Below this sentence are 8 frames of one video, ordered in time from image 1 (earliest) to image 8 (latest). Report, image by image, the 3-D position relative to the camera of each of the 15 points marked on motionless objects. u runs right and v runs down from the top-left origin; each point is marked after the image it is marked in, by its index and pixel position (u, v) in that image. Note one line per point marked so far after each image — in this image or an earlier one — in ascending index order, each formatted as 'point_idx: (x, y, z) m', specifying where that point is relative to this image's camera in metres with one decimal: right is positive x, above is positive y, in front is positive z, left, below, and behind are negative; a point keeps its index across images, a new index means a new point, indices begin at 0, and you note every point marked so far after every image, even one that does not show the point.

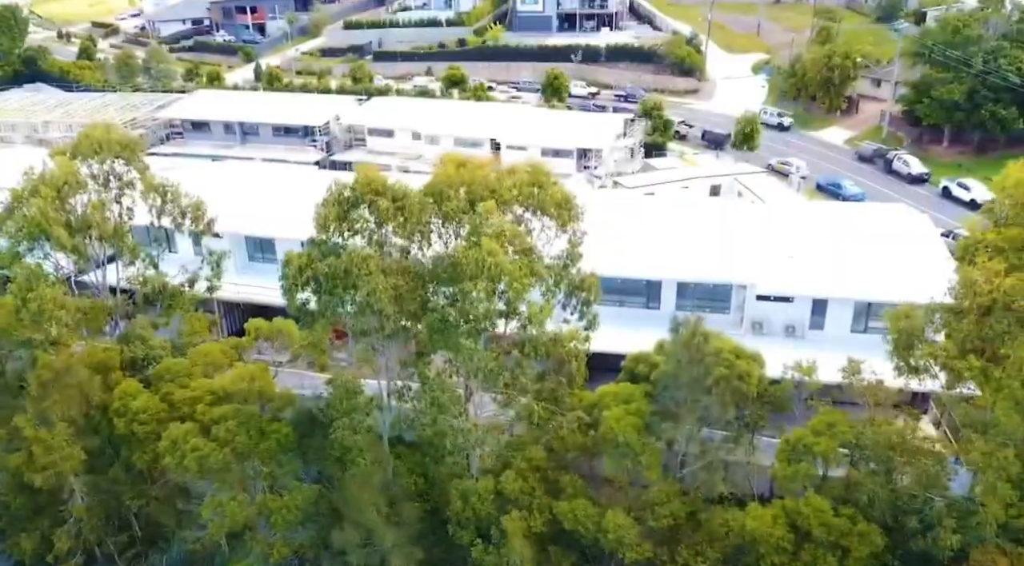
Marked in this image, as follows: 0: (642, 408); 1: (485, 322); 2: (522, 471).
0: (+2.7, -2.6, +17.8) m
1: (-0.5, -0.8, +16.5) m
2: (+0.3, -3.9, +17.8) m
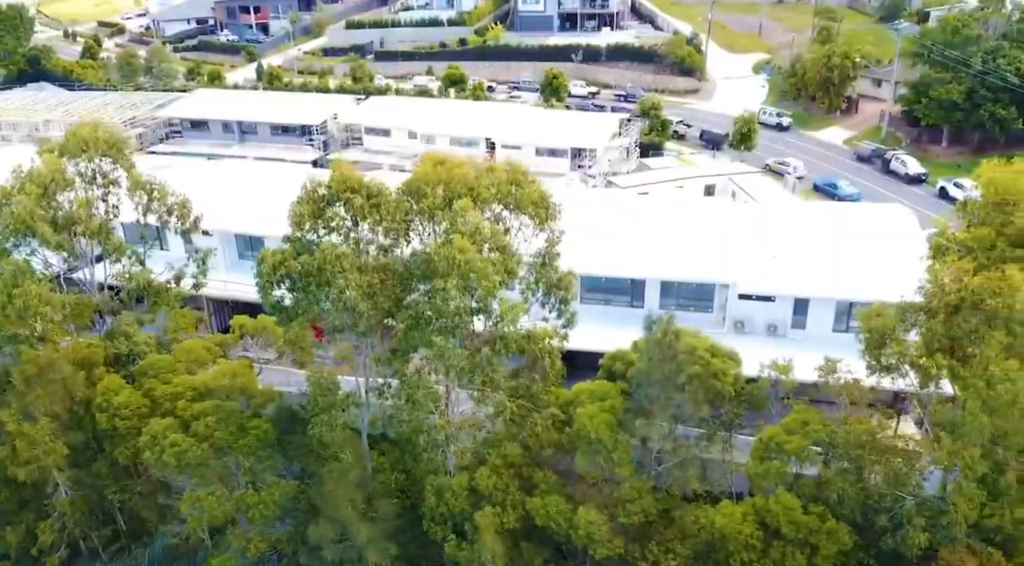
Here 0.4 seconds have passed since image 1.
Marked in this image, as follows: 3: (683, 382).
0: (+2.2, -2.6, +17.9) m
1: (-1.1, -0.7, +16.6) m
2: (-0.3, -3.9, +17.9) m
3: (+3.4, -2.0, +17.4) m
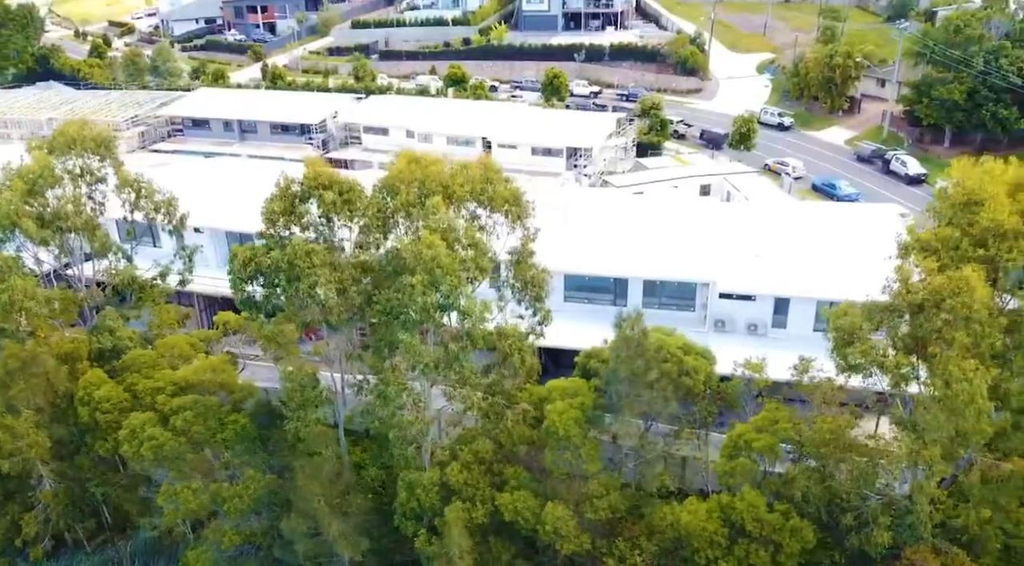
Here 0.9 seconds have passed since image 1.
0: (+1.6, -2.5, +18.0) m
1: (-1.7, -0.7, +16.8) m
2: (-0.9, -3.8, +18.1) m
3: (+2.8, -2.0, +17.5) m
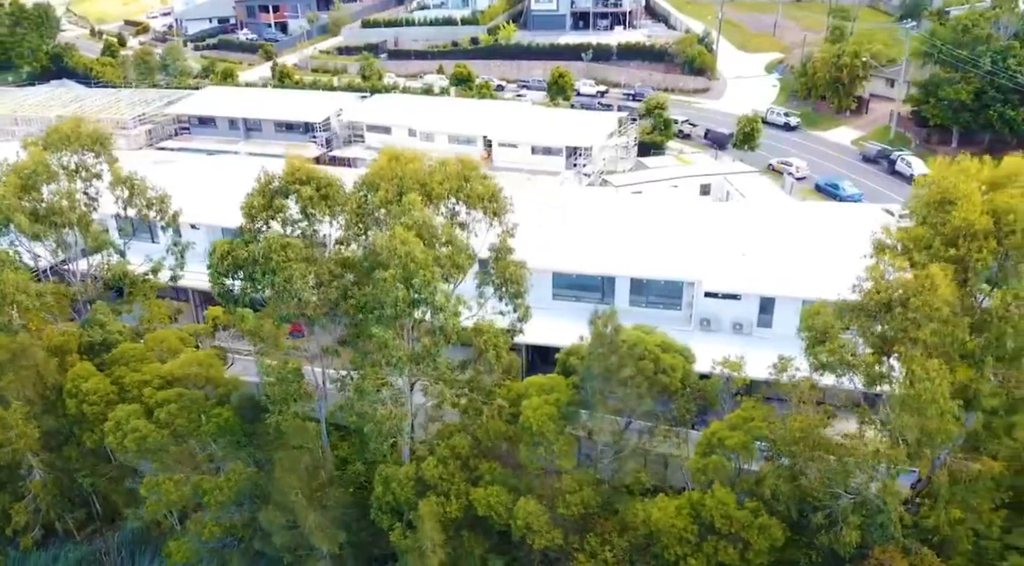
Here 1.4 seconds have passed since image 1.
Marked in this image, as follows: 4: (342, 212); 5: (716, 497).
0: (+1.0, -2.5, +18.1) m
1: (-2.2, -0.6, +17.0) m
2: (-1.5, -3.7, +18.2) m
3: (+2.3, -1.9, +17.6) m
4: (-3.6, +1.5, +18.0) m
5: (+4.0, -4.2, +16.6) m
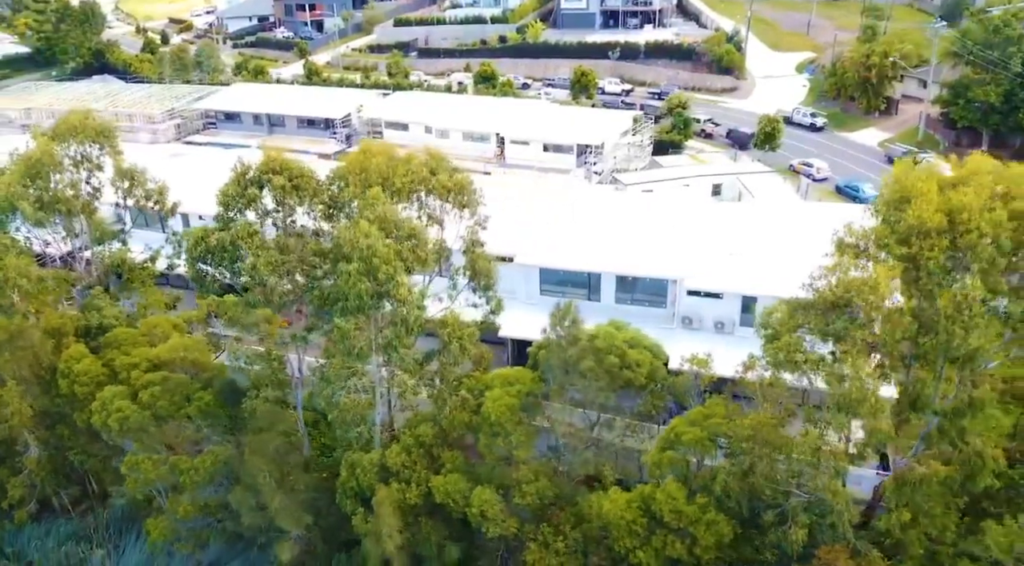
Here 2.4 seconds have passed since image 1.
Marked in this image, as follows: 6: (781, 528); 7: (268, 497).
0: (+0.2, -2.3, +18.3) m
1: (-3.1, -0.4, +17.4) m
2: (-2.3, -3.5, +18.6) m
3: (+1.4, -1.8, +17.8) m
4: (-4.4, +1.7, +18.5) m
5: (+3.0, -4.1, +16.7) m
6: (+5.2, -4.7, +16.3) m
7: (-5.4, -4.8, +18.9) m
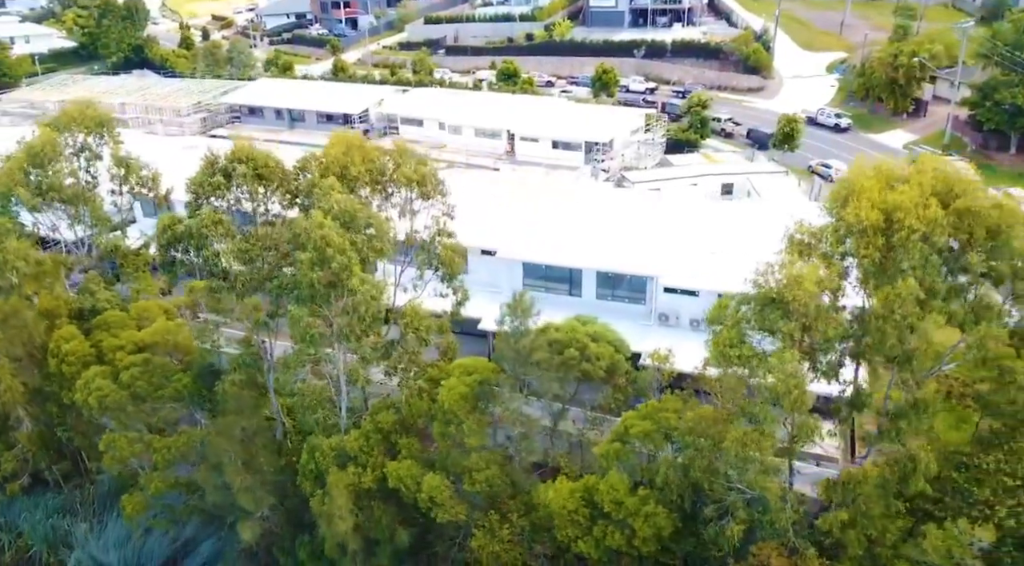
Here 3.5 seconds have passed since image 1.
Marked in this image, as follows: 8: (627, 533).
0: (-0.8, -2.1, +18.6) m
1: (-4.1, -0.1, +17.9) m
2: (-3.3, -3.3, +19.0) m
3: (+0.4, -1.6, +18.0) m
4: (-5.2, +2.0, +19.0) m
5: (+1.9, -4.0, +16.8) m
6: (+4.0, -4.6, +16.3) m
7: (-6.4, -4.5, +19.5) m
8: (+2.3, -4.9, +16.7) m
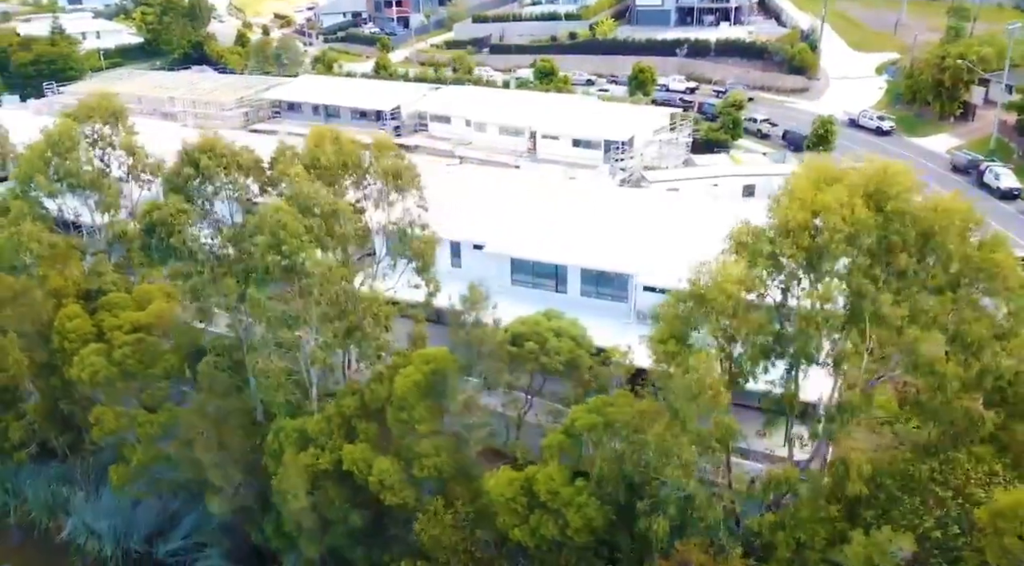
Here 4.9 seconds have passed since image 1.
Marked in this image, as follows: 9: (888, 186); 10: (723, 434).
0: (-1.8, -1.9, +19.0) m
1: (-5.1, +0.2, +18.6) m
2: (-4.3, -3.0, +19.7) m
3: (-0.7, -1.5, +18.3) m
4: (-6.1, +2.4, +19.8) m
5: (+0.7, -3.8, +17.1) m
6: (+2.7, -4.6, +16.4) m
7: (-7.4, -4.1, +20.4) m
8: (+1.0, -4.8, +16.9) m
9: (+6.6, +1.7, +14.9) m
10: (+3.9, -2.6, +15.1) m
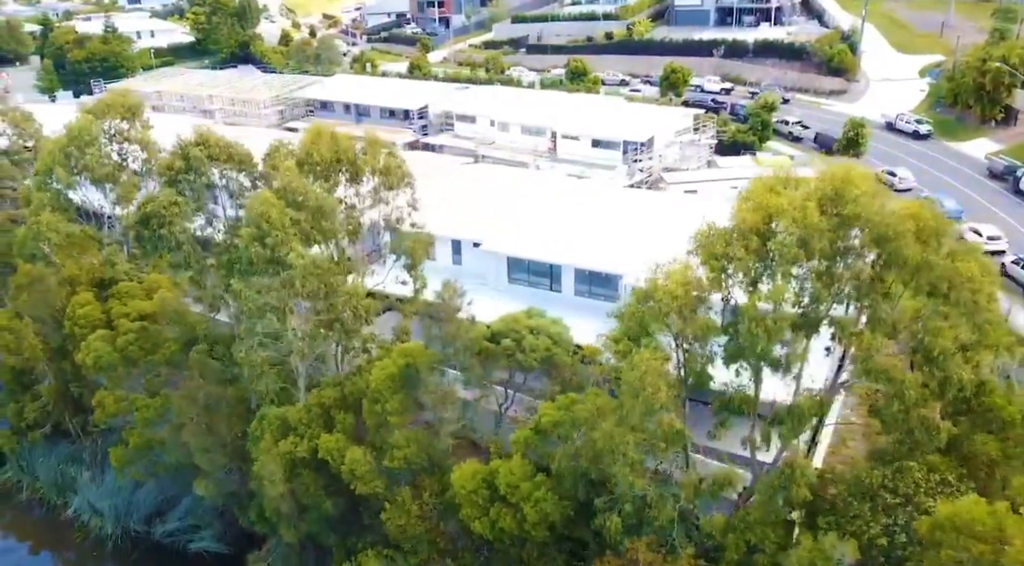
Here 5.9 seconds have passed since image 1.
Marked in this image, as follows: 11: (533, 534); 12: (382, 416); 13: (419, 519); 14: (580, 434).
0: (-2.4, -1.8, +19.4) m
1: (-5.7, +0.4, +19.2) m
2: (-4.9, -2.9, +20.2) m
3: (-1.3, -1.4, +18.7) m
4: (-6.6, +2.6, +20.5) m
5: (-0.1, -3.8, +17.3) m
6: (+1.8, -4.5, +16.5) m
7: (-8.0, -3.9, +21.2) m
8: (+0.2, -4.7, +17.1) m
9: (+5.8, +1.6, +14.7) m
10: (+3.0, -2.6, +15.1) m
11: (+0.5, -5.1, +17.1) m
12: (-2.9, -3.0, +19.2) m
13: (-2.0, -5.2, +18.8) m
14: (+1.2, -2.9, +17.3) m
